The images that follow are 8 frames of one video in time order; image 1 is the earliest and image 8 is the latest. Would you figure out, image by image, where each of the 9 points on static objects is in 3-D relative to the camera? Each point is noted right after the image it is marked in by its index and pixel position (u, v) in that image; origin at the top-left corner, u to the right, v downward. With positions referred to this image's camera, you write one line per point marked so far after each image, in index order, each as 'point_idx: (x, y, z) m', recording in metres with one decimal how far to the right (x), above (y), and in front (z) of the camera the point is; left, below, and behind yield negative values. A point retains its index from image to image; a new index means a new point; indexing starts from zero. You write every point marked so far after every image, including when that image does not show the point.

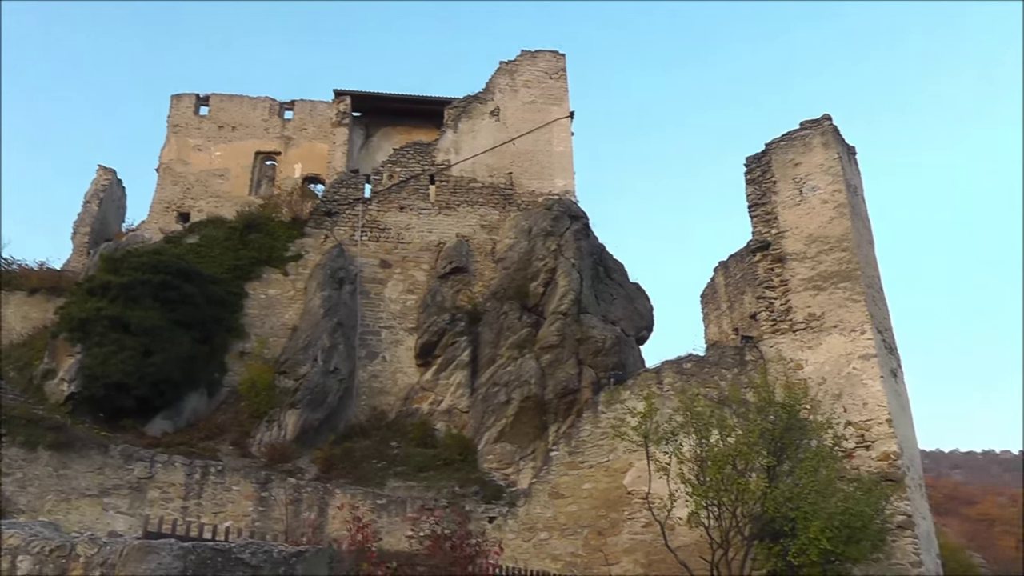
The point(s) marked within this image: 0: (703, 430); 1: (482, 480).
0: (+1.3, -1.0, +8.8) m
1: (-0.3, -1.7, +10.7) m
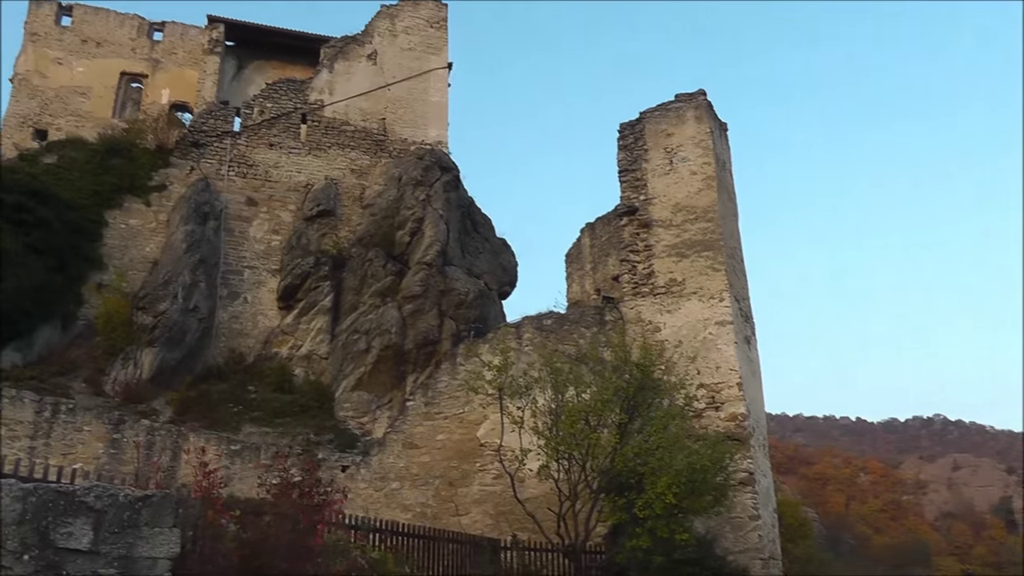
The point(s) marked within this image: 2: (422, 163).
0: (+0.3, -0.7, +9.0) m
1: (-1.5, -1.2, +10.8) m
2: (-1.0, +1.4, +14.3) m
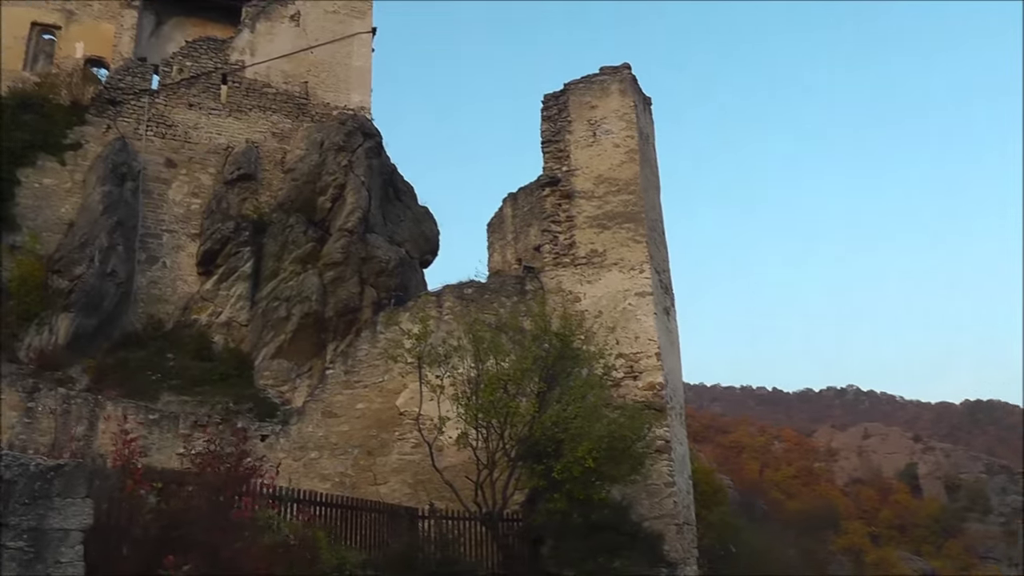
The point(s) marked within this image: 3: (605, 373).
0: (-0.3, -0.5, +9.0) m
1: (-2.1, -0.9, +10.7) m
2: (-1.8, +1.8, +14.2) m
3: (+0.7, -0.6, +9.2) m
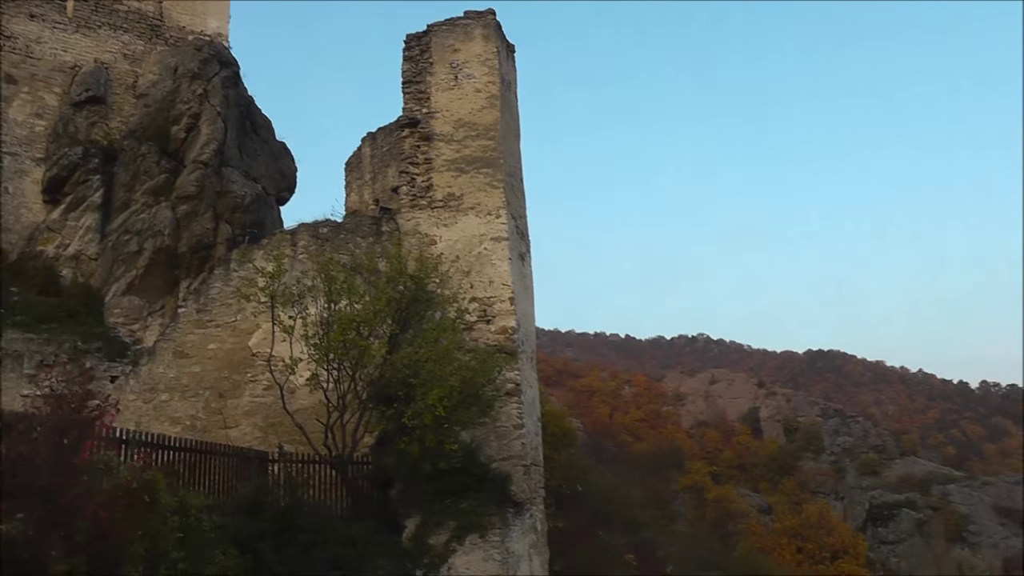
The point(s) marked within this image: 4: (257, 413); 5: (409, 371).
0: (-1.3, 0.0, +9.1) m
1: (-3.3, -0.3, +10.5) m
2: (-3.4, +2.6, +13.8) m
3: (-0.4, -0.2, +9.3) m
4: (-1.8, -0.9, +9.3) m
5: (-0.7, -0.6, +8.8) m
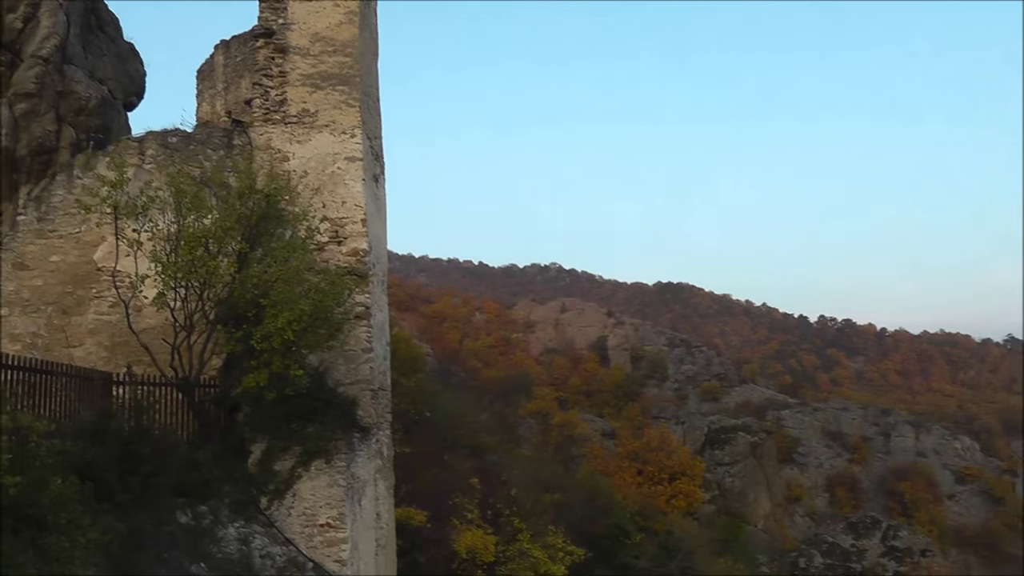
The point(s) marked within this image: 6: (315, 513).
0: (-2.3, +0.5, +8.7) m
1: (-4.5, +0.4, +9.8) m
2: (-5.0, +3.5, +12.9) m
3: (-1.4, +0.4, +9.1) m
4: (-2.9, -0.2, +8.9) m
5: (-1.7, 0.0, +8.5) m
6: (-1.4, -1.6, +8.9) m
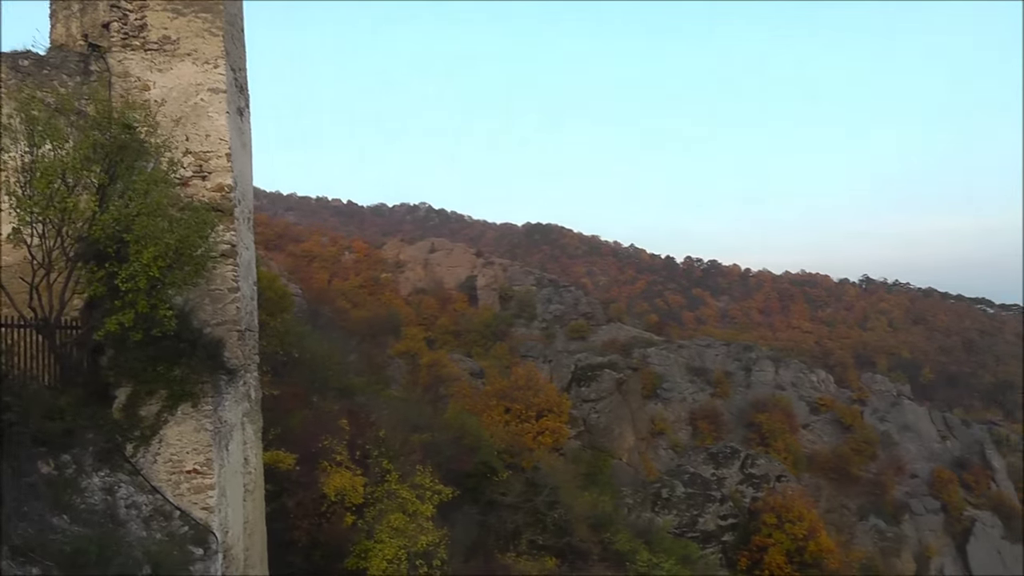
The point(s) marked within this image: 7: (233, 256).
0: (-3.0, +0.9, +8.1) m
1: (-5.5, +0.9, +8.6) m
2: (-6.6, +4.1, +11.4) m
3: (-2.3, +0.8, +8.6) m
4: (-3.7, +0.2, +8.1) m
5: (-2.4, +0.4, +8.1) m
6: (-2.2, -1.1, +8.6) m
7: (-2.0, +0.2, +9.0) m
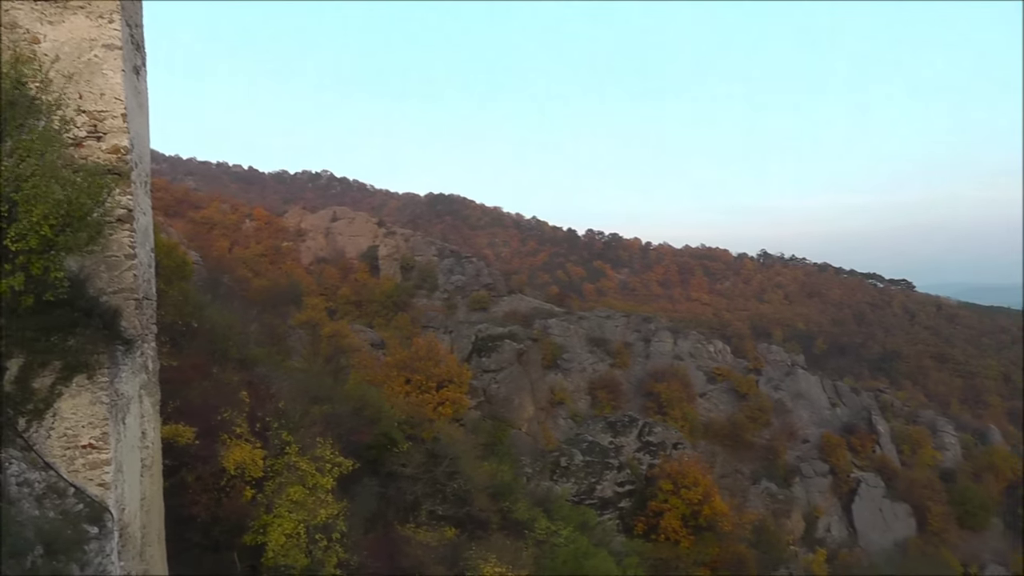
0: (-3.4, +1.2, +7.5) m
1: (-6.0, +1.1, +7.7) m
2: (-7.5, +4.4, +10.1) m
3: (-2.9, +1.0, +8.2) m
4: (-4.1, +0.4, +7.5) m
5: (-2.9, +0.6, +7.6) m
6: (-2.8, -0.9, +8.2) m
7: (-2.6, +0.4, +8.6) m
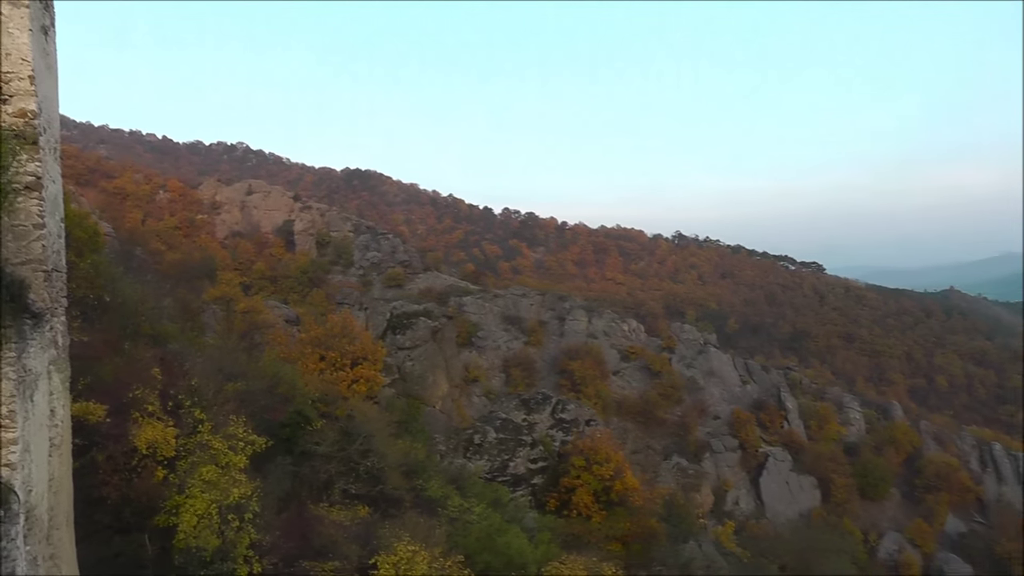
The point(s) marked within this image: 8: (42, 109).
0: (-3.7, +1.3, +7.0) m
1: (-6.3, +1.3, +6.8) m
2: (-8.1, +4.7, +9.0) m
3: (-3.3, +1.2, +7.7) m
4: (-4.4, +0.6, +6.9) m
5: (-3.2, +0.8, +7.2) m
6: (-3.2, -0.7, +7.8) m
7: (-3.0, +0.6, +8.2) m
8: (-3.0, +1.1, +8.2) m
